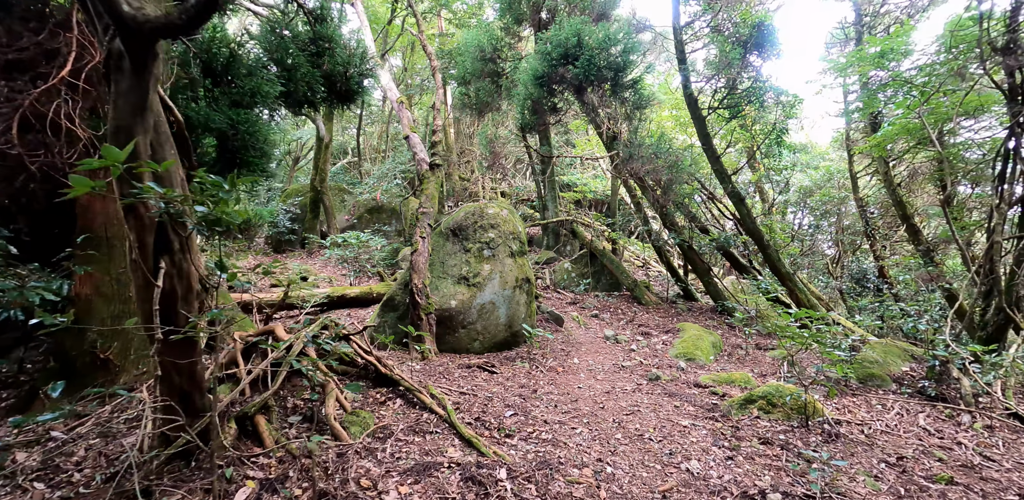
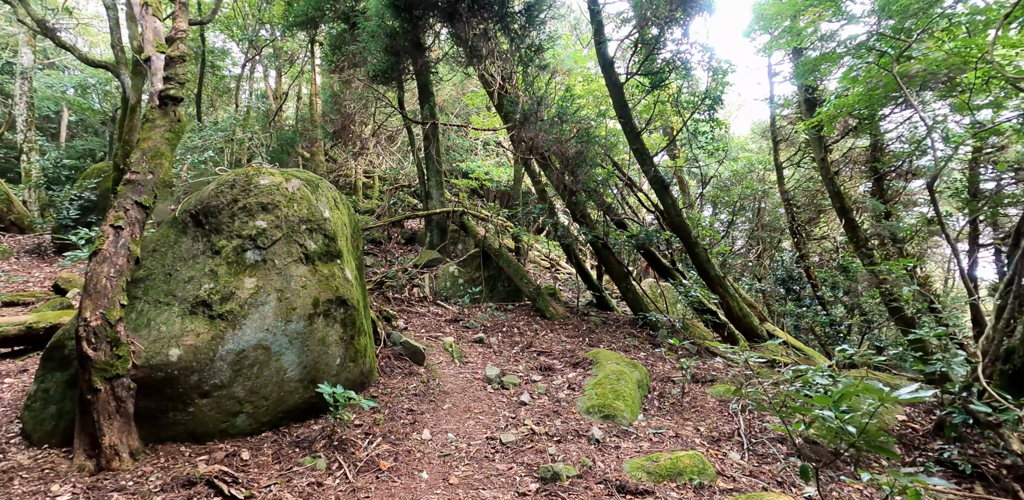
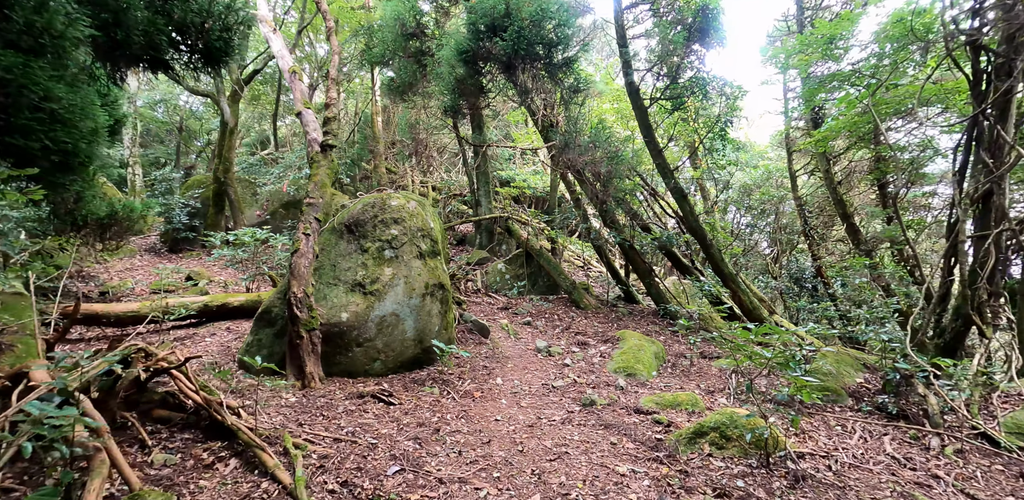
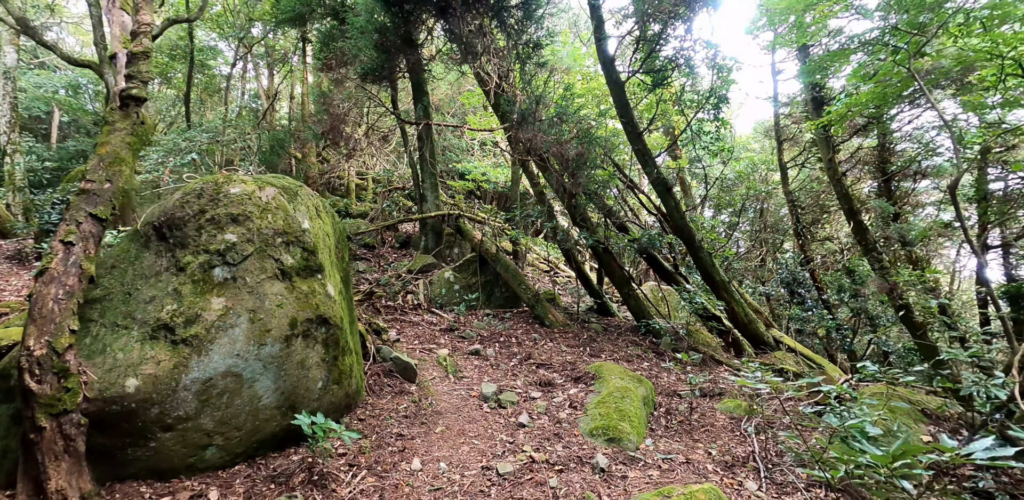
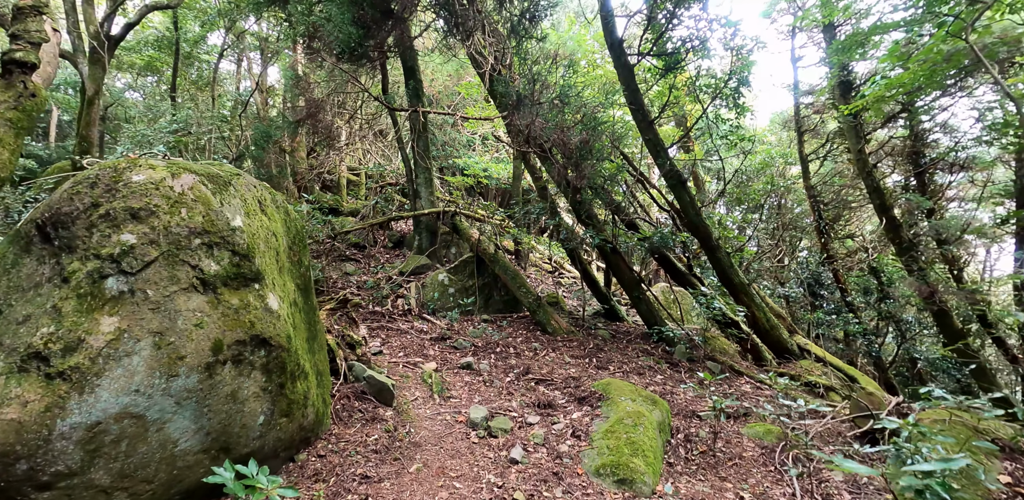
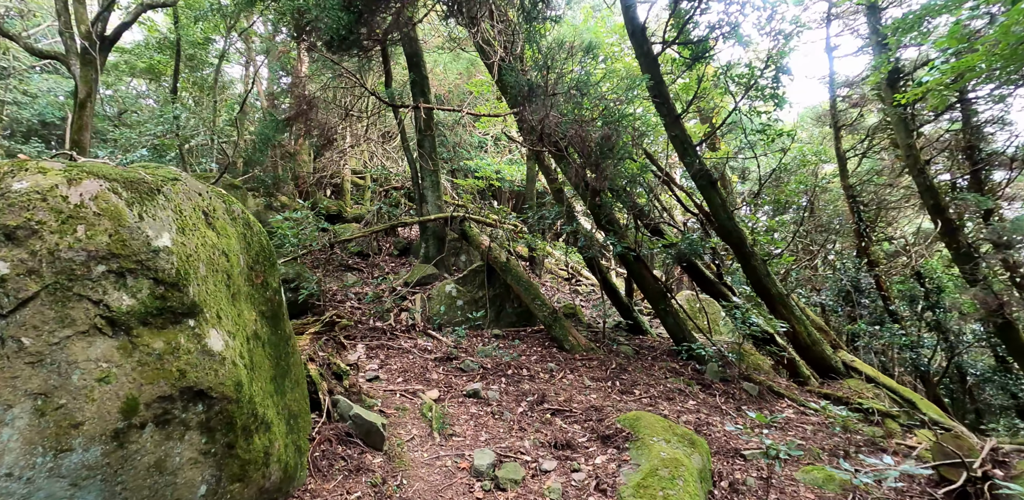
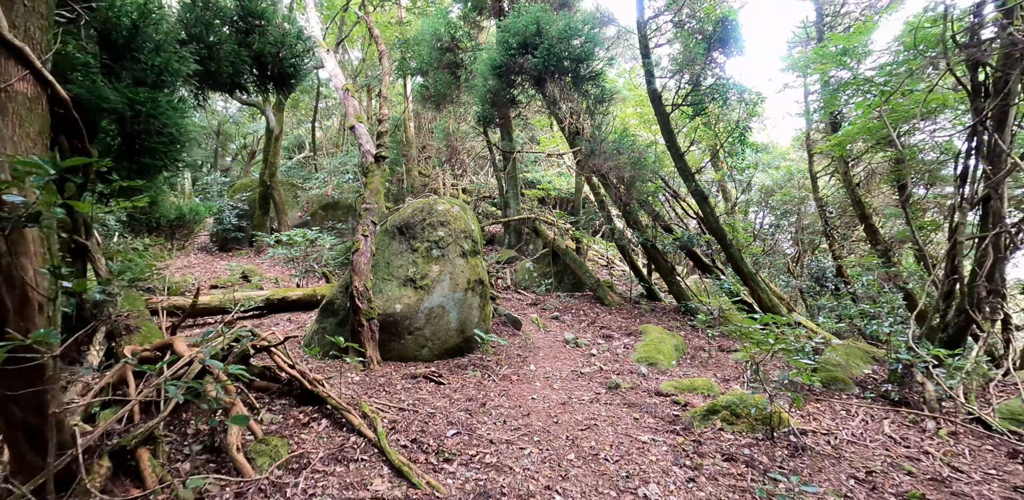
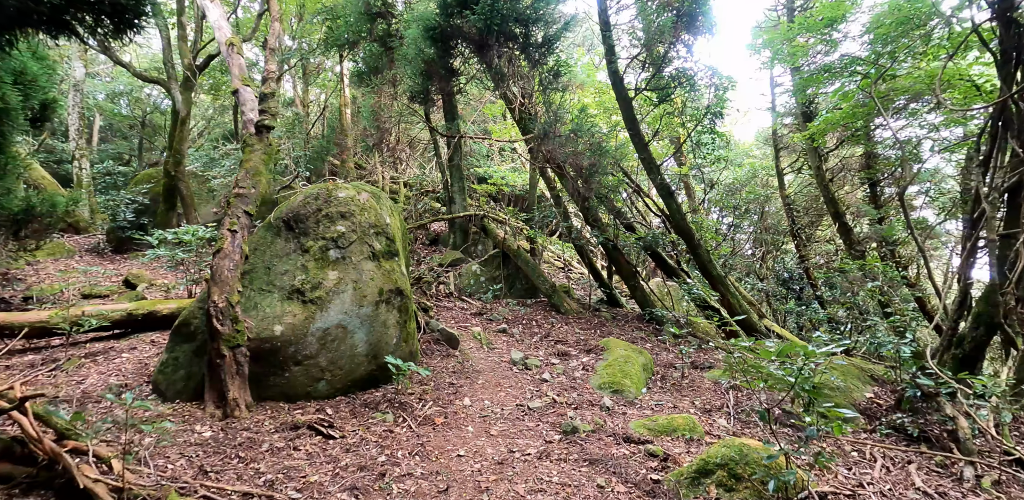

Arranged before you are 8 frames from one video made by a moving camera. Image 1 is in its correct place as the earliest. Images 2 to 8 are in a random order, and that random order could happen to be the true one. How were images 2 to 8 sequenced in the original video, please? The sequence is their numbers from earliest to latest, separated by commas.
7, 3, 8, 2, 4, 5, 6
